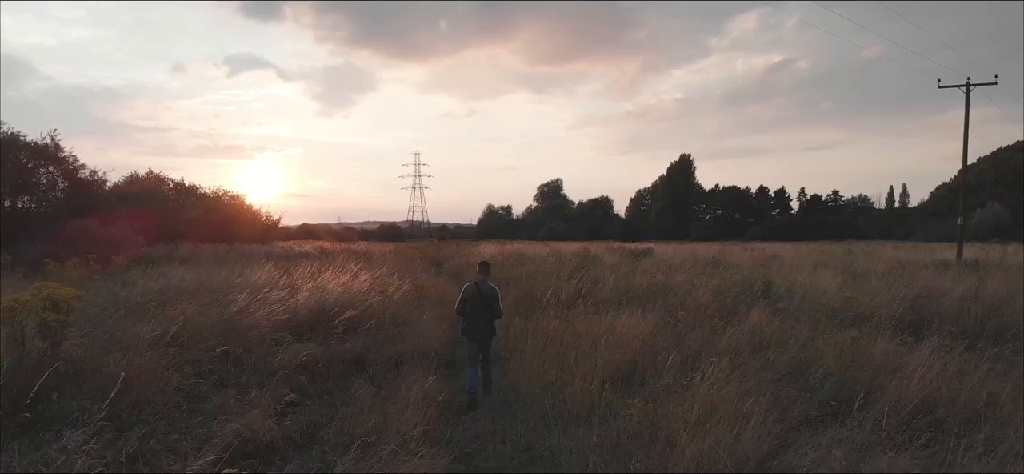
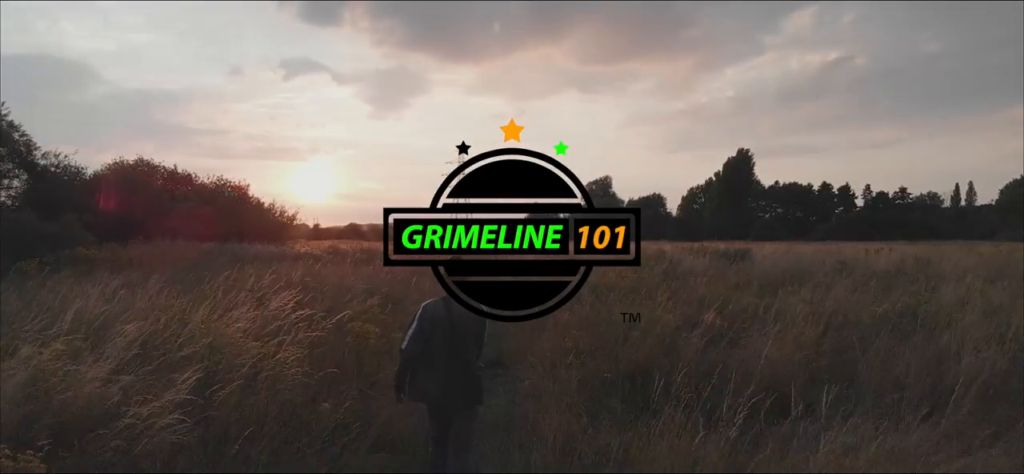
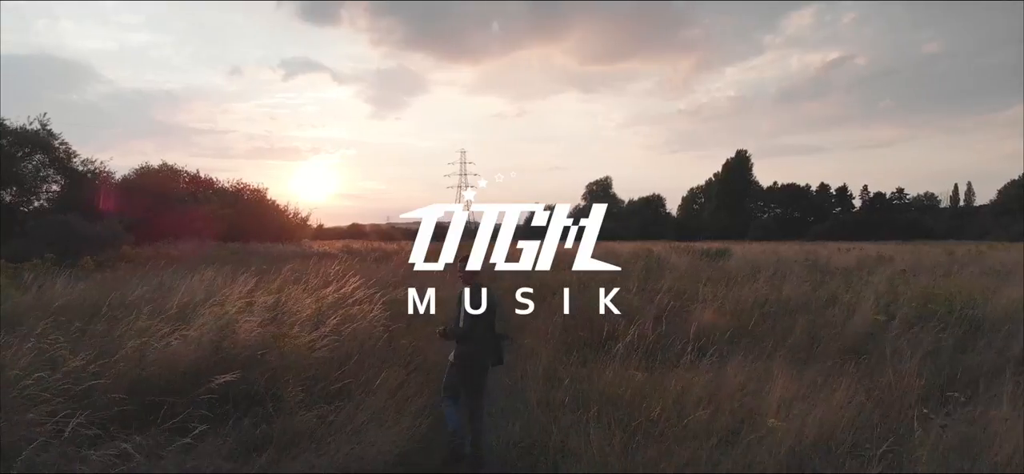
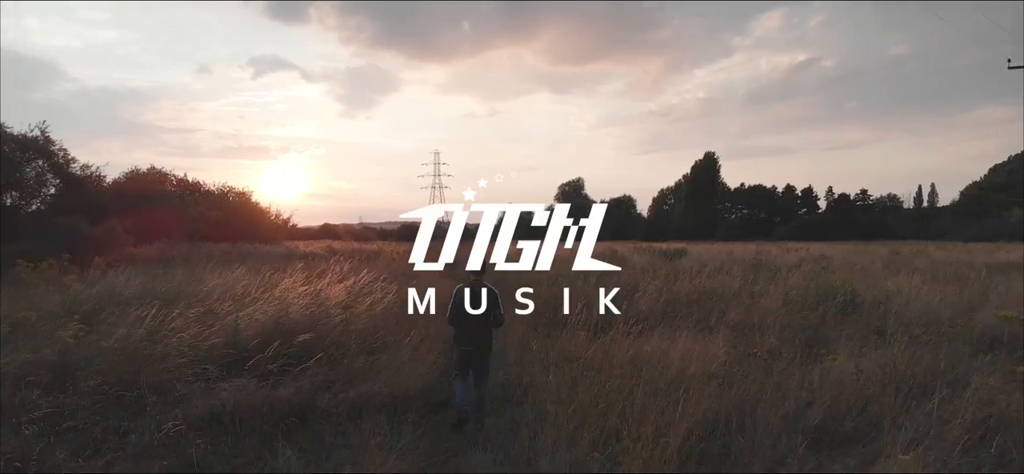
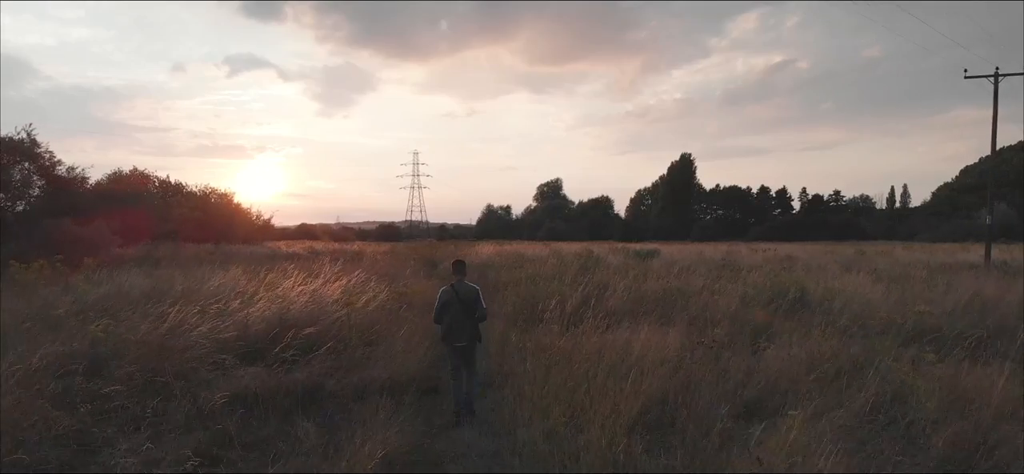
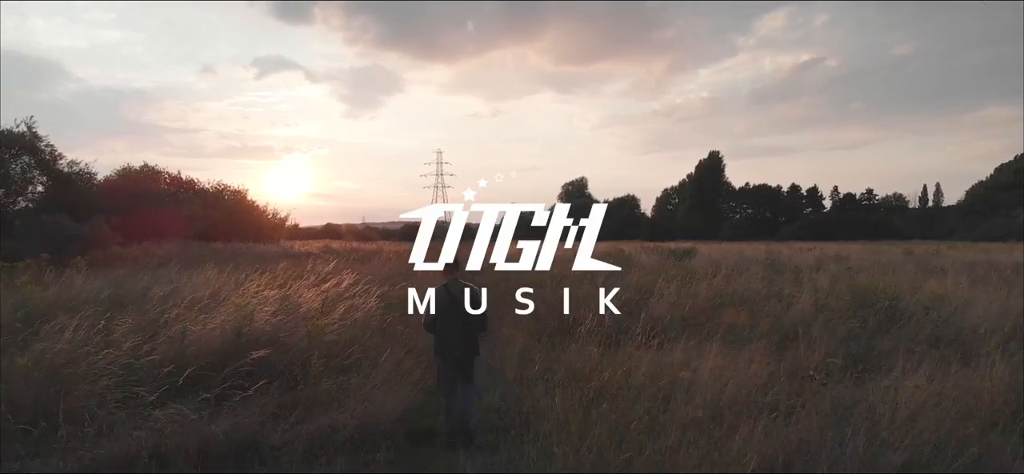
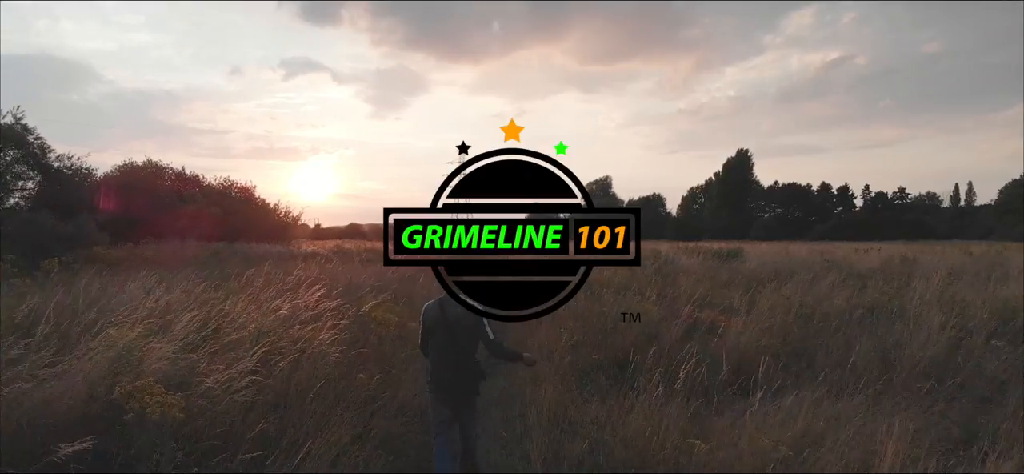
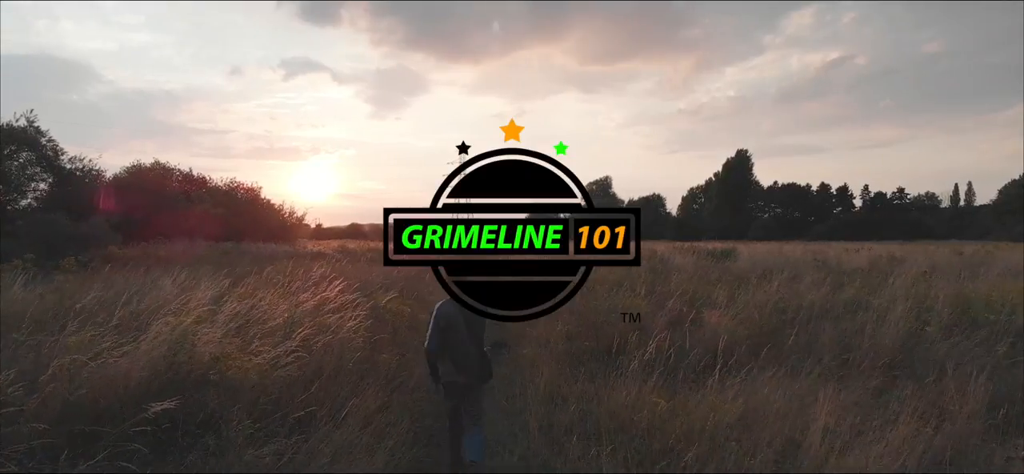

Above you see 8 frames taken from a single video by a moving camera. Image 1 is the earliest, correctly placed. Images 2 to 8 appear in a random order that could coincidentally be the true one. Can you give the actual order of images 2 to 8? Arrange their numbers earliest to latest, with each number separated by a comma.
5, 4, 6, 3, 8, 7, 2
